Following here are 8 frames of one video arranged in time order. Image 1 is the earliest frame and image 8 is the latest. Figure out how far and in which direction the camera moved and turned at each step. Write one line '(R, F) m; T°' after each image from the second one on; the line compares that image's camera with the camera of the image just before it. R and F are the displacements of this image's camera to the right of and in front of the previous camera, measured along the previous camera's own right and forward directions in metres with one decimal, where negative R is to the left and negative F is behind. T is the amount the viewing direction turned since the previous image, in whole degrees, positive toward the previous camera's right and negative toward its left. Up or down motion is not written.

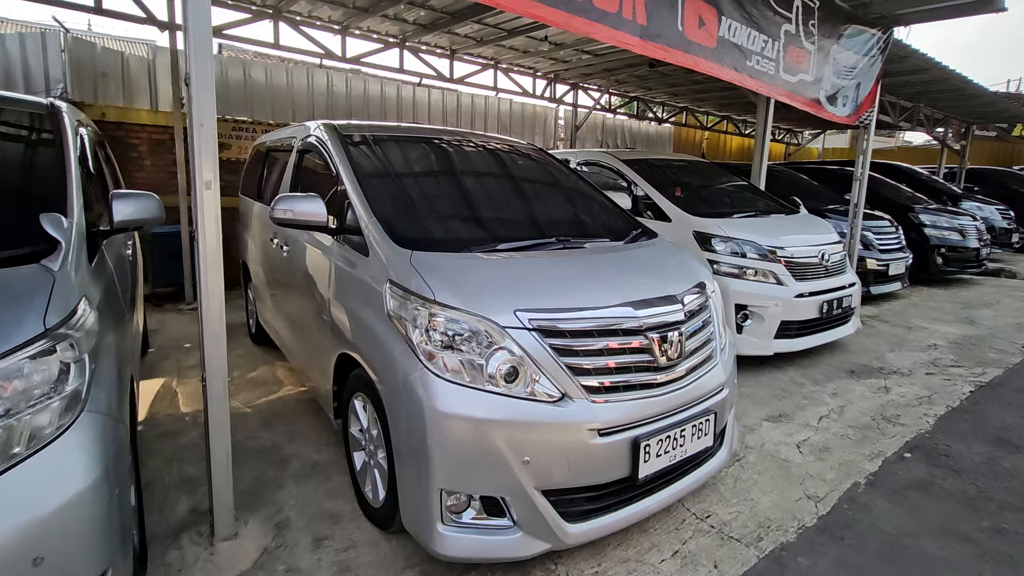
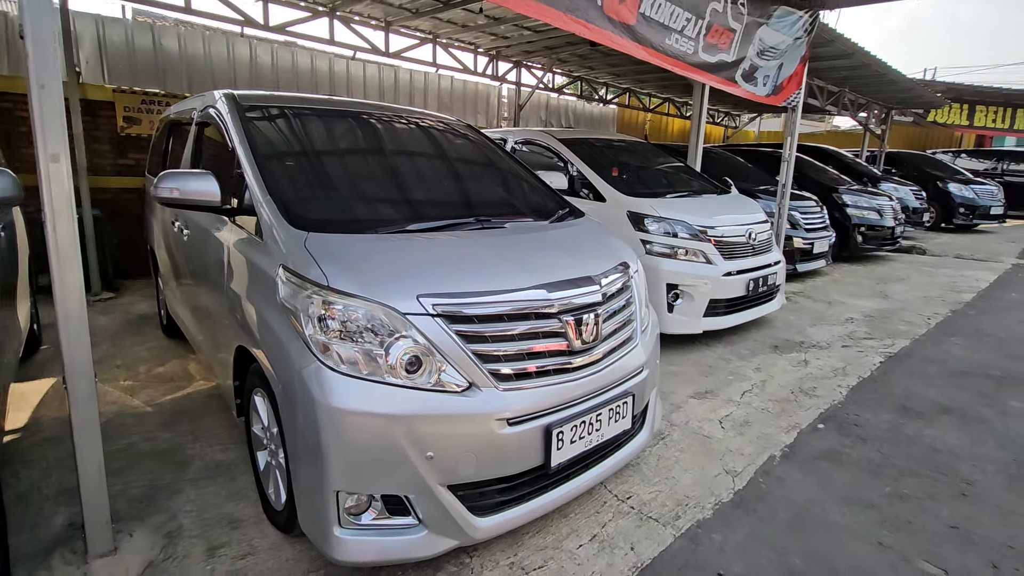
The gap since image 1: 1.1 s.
(+0.2, +0.1) m; +5°
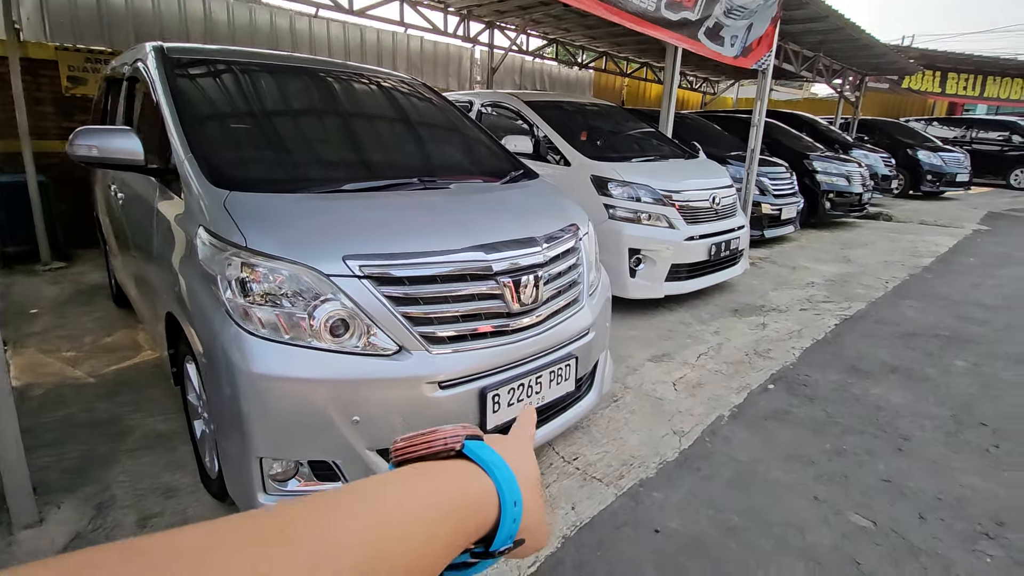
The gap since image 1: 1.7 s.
(+0.2, +0.1) m; +2°
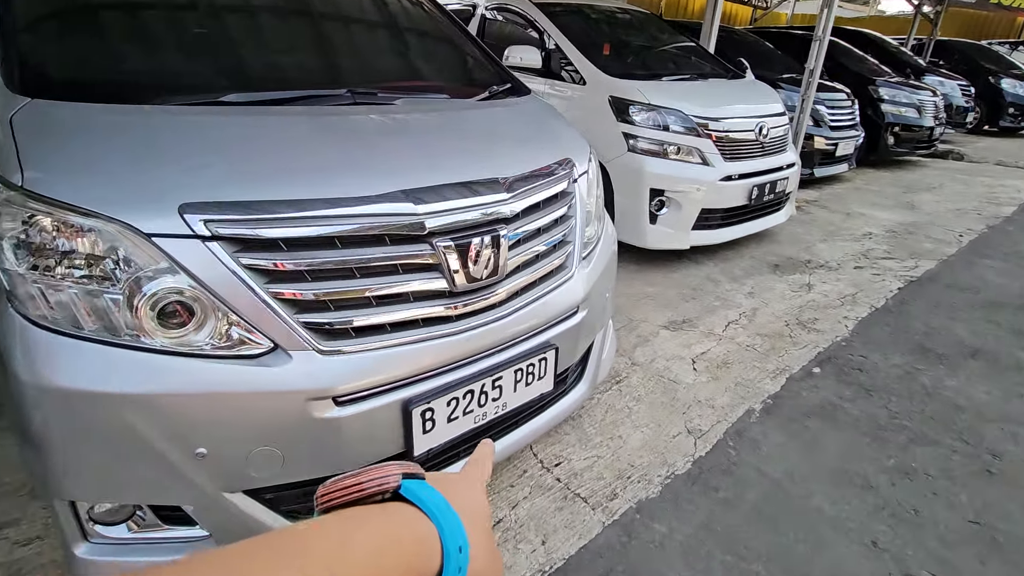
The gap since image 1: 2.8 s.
(+0.2, +0.6) m; -3°
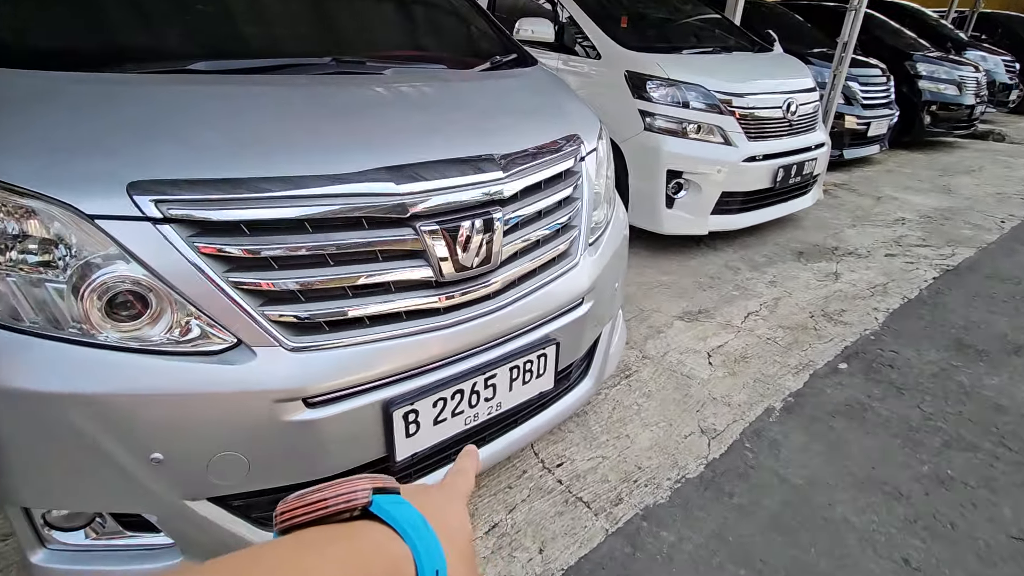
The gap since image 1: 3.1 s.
(+0.1, +0.1) m; -2°
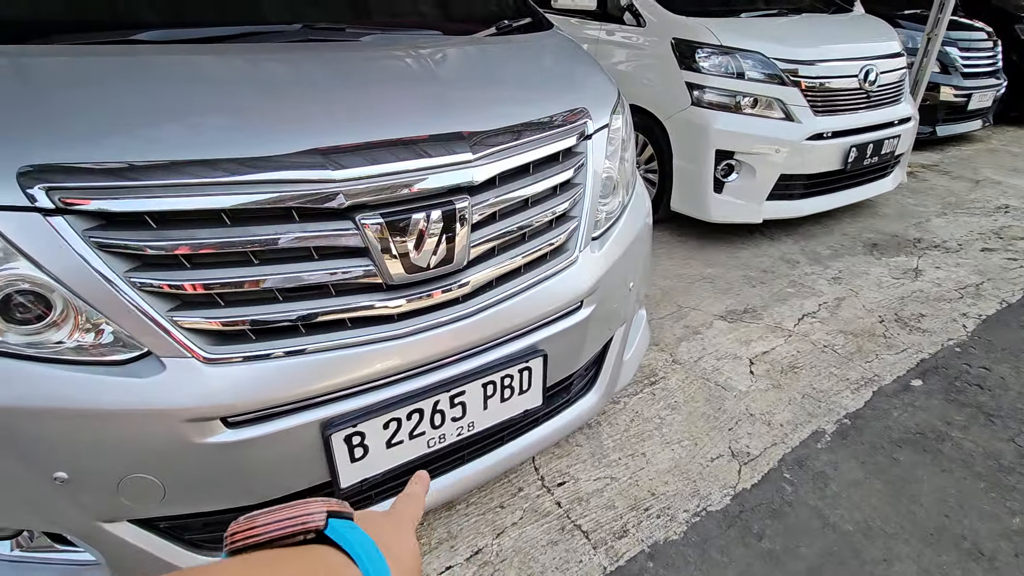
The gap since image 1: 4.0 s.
(+0.2, +0.2) m; -6°
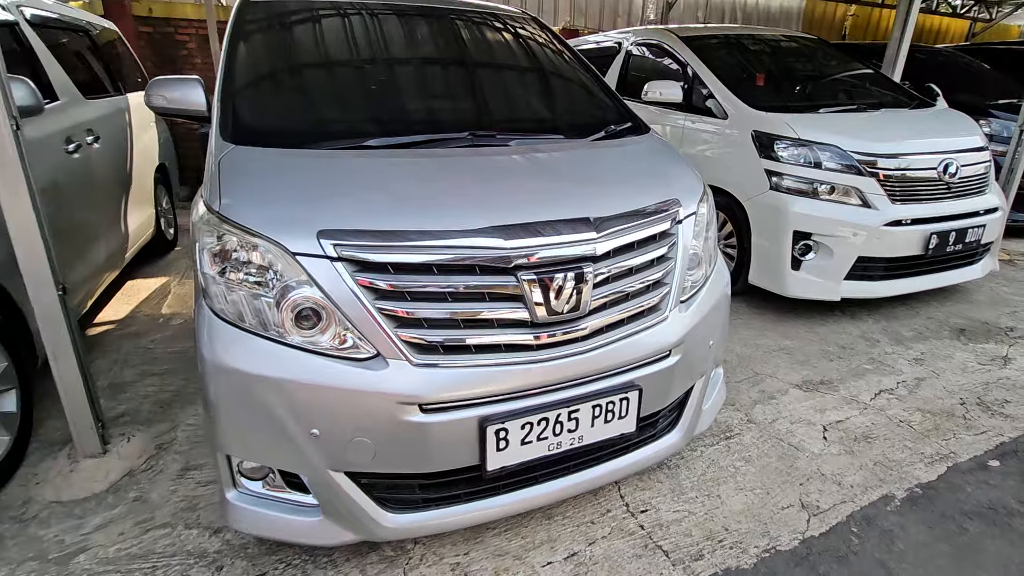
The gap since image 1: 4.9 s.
(-0.1, -0.4) m; -8°
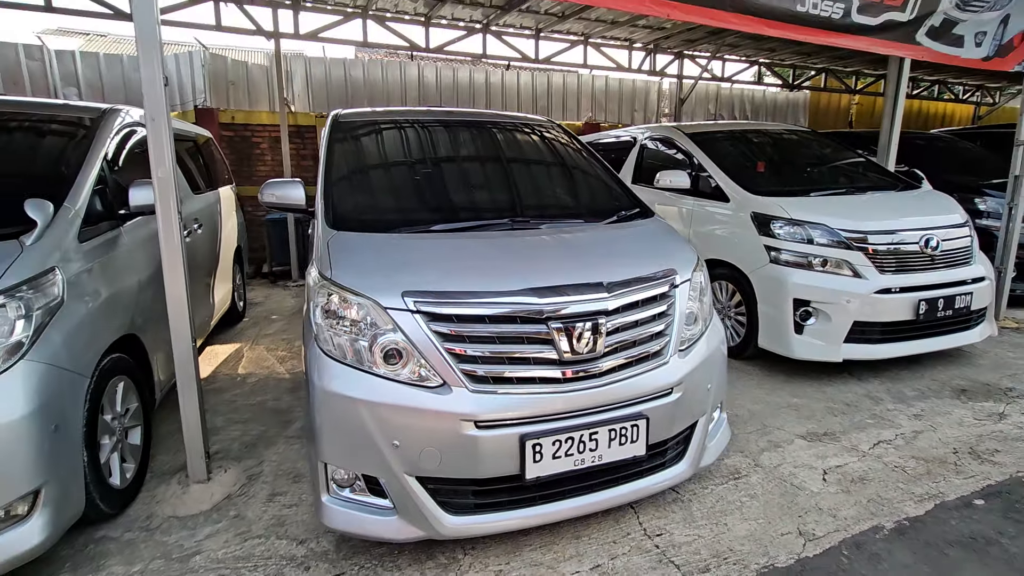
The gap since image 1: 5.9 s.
(0.0, -0.4) m; -3°
